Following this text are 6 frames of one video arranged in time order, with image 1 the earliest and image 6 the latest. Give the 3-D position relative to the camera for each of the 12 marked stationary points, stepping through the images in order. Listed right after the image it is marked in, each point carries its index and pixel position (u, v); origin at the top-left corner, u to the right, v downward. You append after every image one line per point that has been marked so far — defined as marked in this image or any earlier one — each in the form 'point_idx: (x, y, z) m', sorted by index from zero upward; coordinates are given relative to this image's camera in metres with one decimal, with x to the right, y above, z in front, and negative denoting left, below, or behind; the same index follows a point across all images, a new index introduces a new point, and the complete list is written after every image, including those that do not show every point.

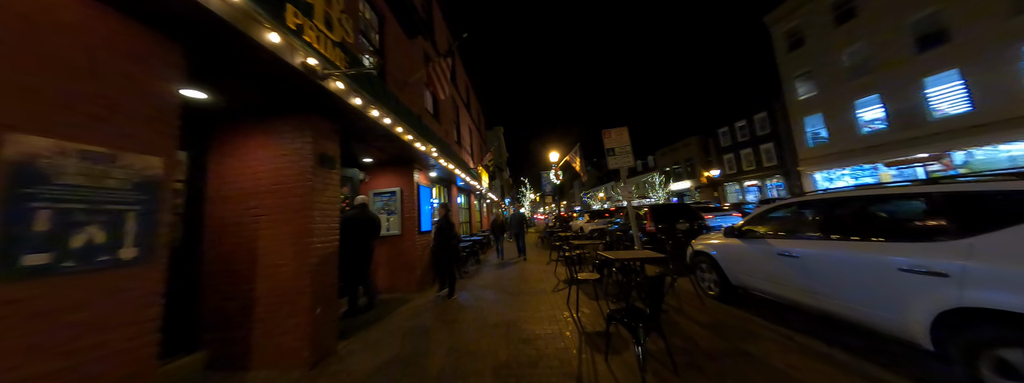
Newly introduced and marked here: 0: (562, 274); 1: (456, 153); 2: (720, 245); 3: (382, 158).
0: (+1.3, -2.2, +6.5) m
1: (-2.2, +1.5, +9.8) m
2: (+3.8, -1.0, +4.5) m
3: (-3.0, +0.8, +5.5) m
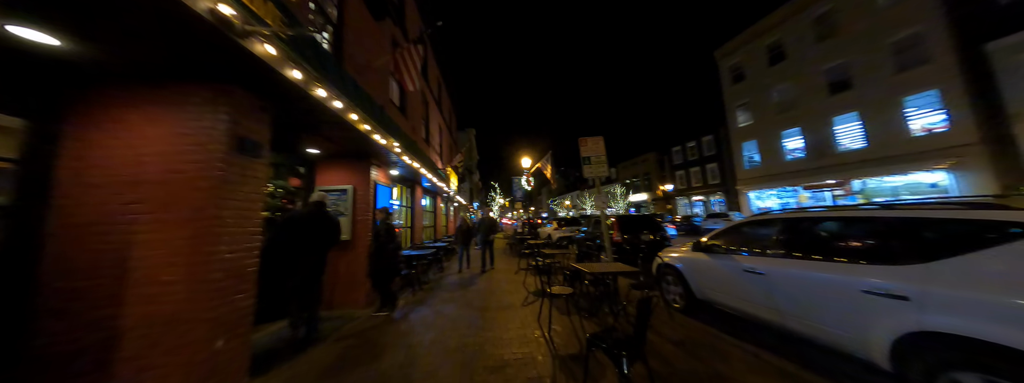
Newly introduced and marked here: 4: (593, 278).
0: (+0.5, -2.4, +6.2) m
1: (-3.3, +1.5, +9.0) m
2: (+3.3, -1.3, +4.6) m
3: (-3.5, +0.8, +4.7) m
4: (+1.5, -1.6, +4.4) m
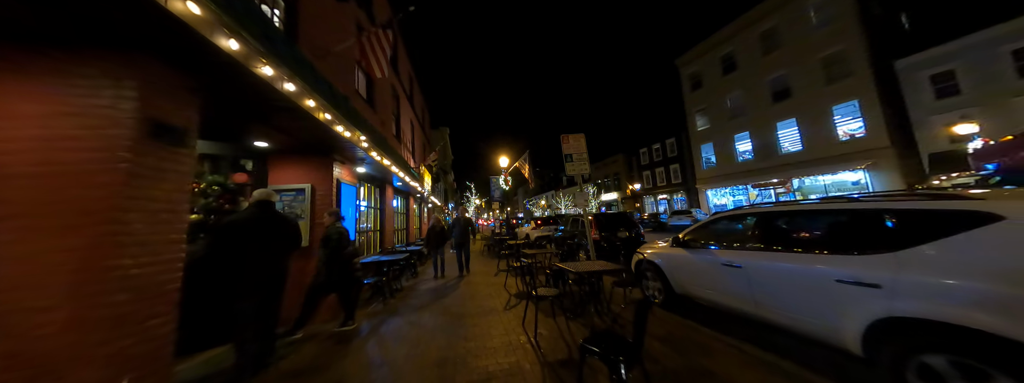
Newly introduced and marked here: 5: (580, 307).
0: (0.0, -2.3, +5.9) m
1: (-4.1, +1.5, +8.4) m
2: (+2.9, -1.2, +4.7) m
3: (-3.9, +0.8, +4.1) m
4: (+1.2, -1.5, +4.3) m
5: (+1.1, -2.0, +4.1) m
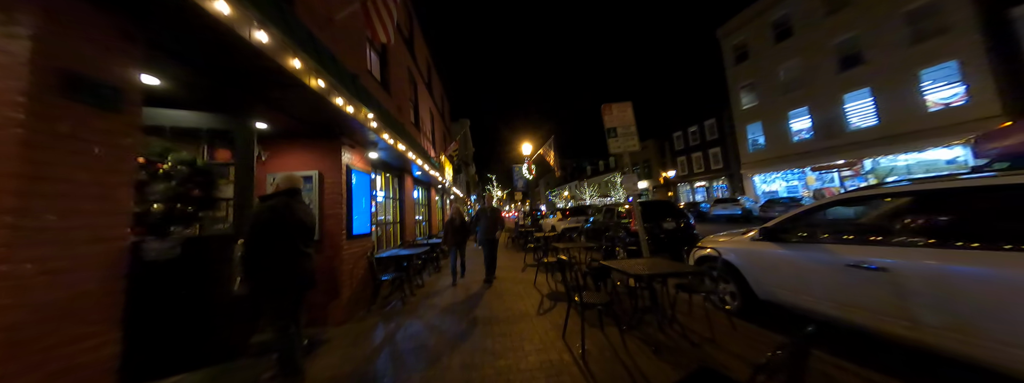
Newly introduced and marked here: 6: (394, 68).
0: (+0.7, -2.0, +5.2) m
1: (-3.3, +1.8, +7.9) m
2: (+3.5, -0.9, +3.6) m
3: (-3.4, +1.0, +3.6) m
4: (+1.7, -1.2, +3.5) m
5: (+1.6, -1.7, +3.3) m
6: (-3.7, +3.8, +7.5) m
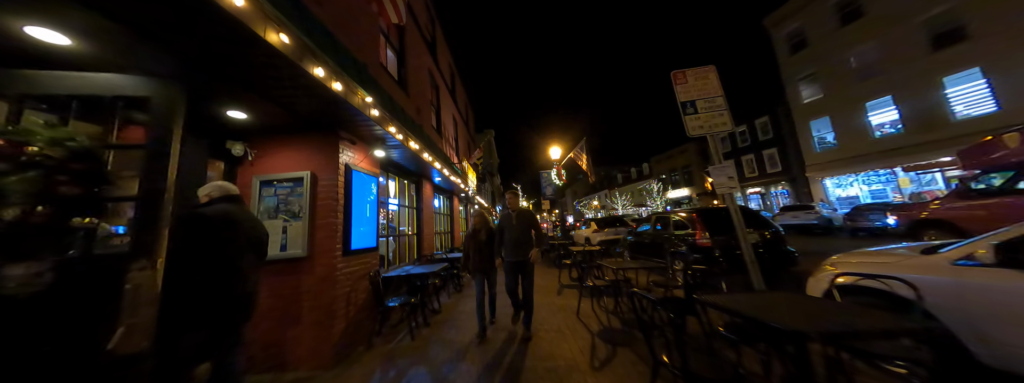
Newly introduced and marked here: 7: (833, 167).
0: (+1.3, -2.1, +4.0) m
1: (-2.4, +1.6, +7.3) m
2: (+3.9, -0.8, +2.2) m
3: (-3.0, +1.0, +3.0) m
4: (+2.1, -1.2, +2.2) m
5: (+2.0, -1.6, +2.0) m
6: (-2.9, +3.6, +7.0) m
7: (+22.5, +1.7, +17.0) m
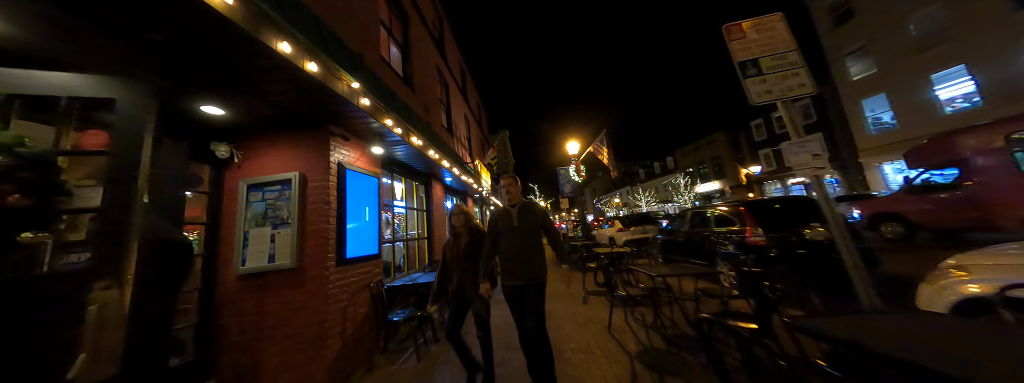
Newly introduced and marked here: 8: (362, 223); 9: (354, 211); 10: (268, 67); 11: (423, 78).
0: (+1.5, -2.0, +3.3) m
1: (-2.0, +1.5, +6.9) m
2: (+4.0, -0.6, +1.4) m
3: (-2.9, +0.9, +2.7) m
4: (+2.2, -1.1, +1.5) m
5: (+2.2, -1.5, +1.3) m
6: (-2.6, +3.5, +6.7) m
7: (+23.5, +2.5, +14.8) m
8: (-2.1, -0.5, +3.4) m
9: (-2.1, -0.3, +3.3) m
10: (-2.2, +1.1, +2.1) m
11: (-2.5, +3.2, +6.9) m
